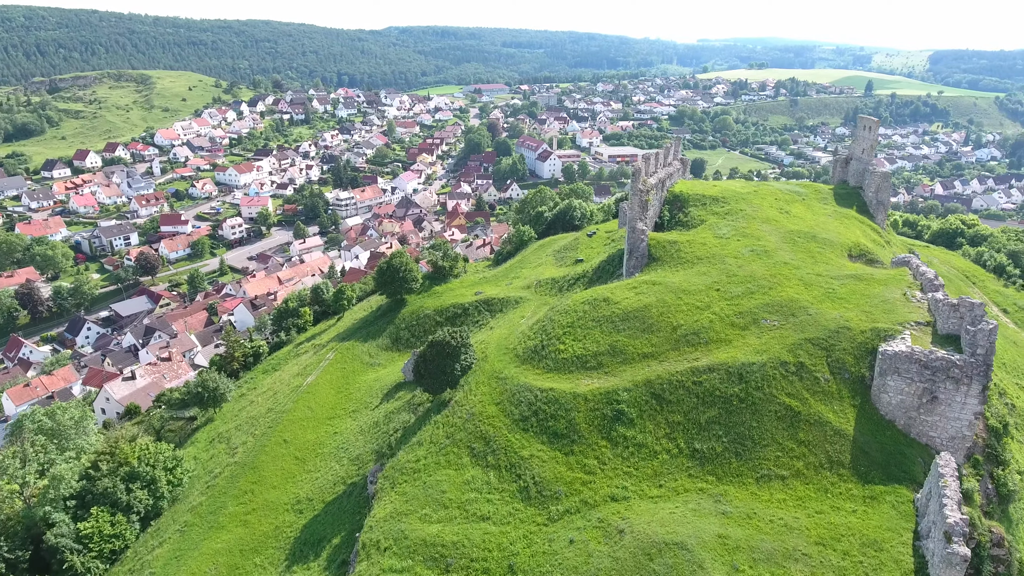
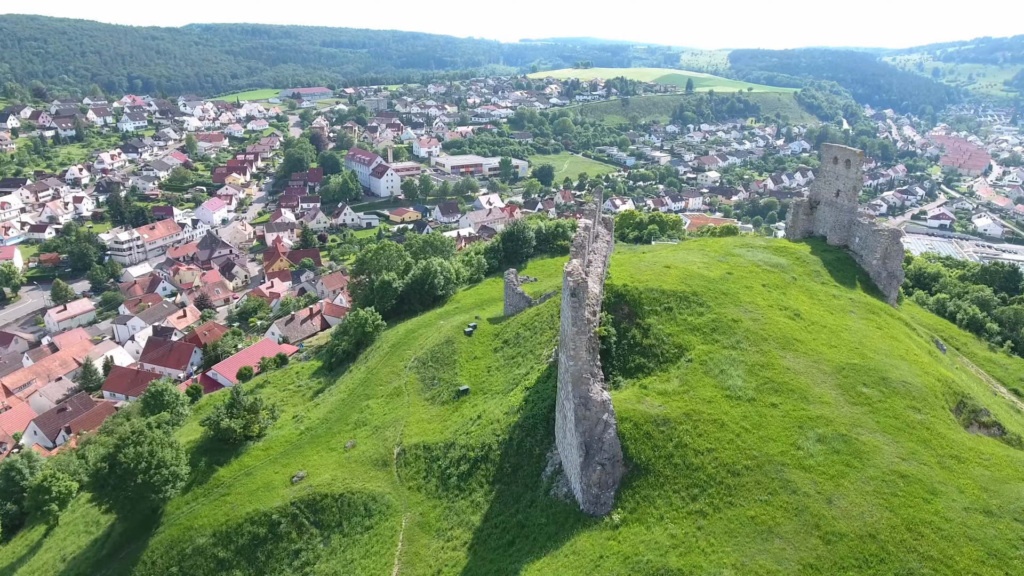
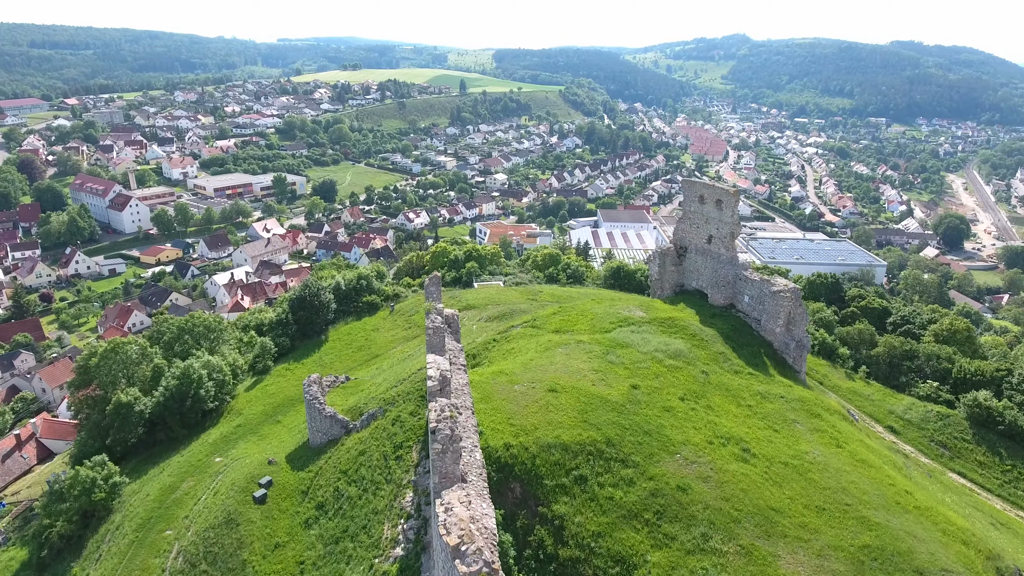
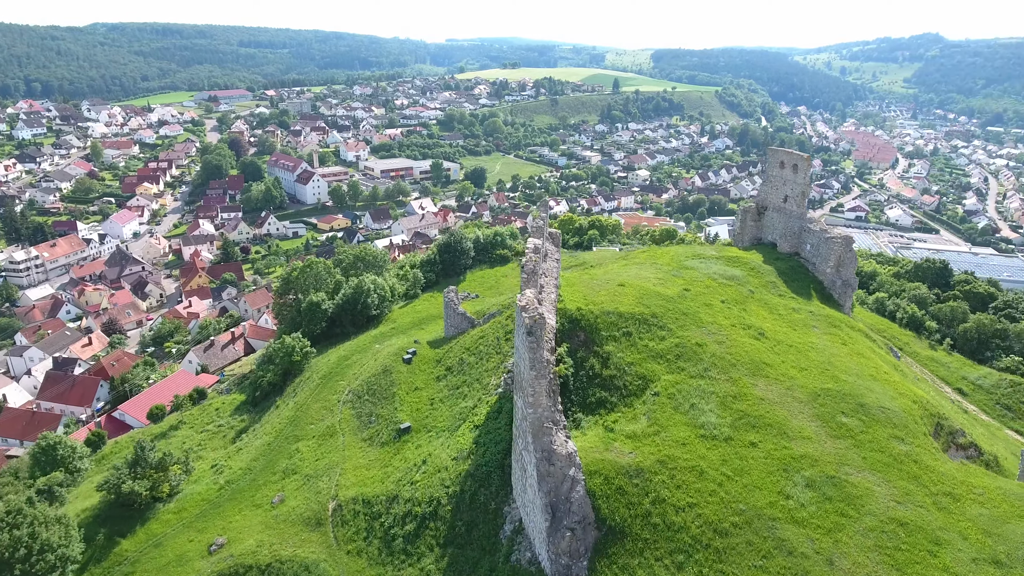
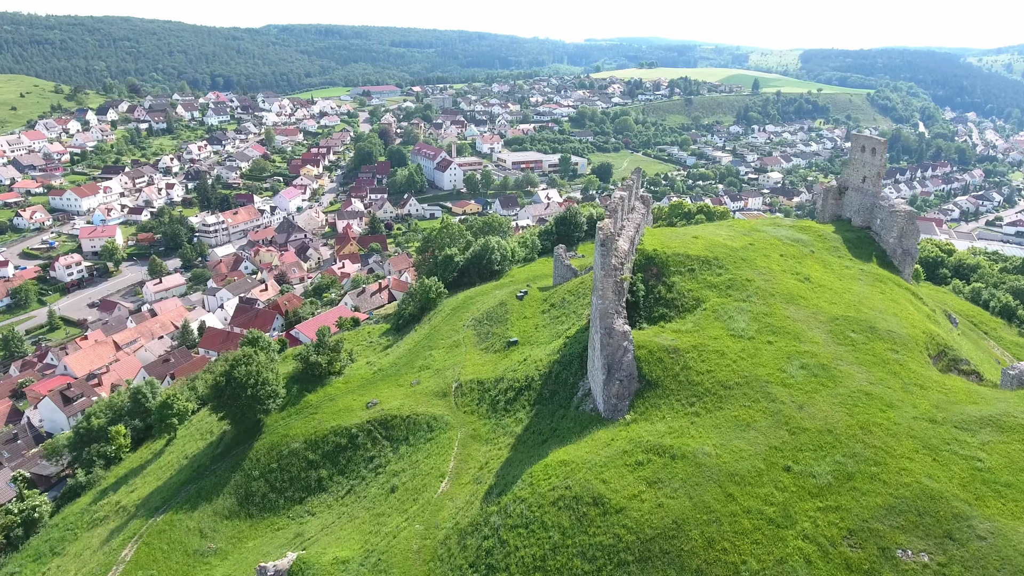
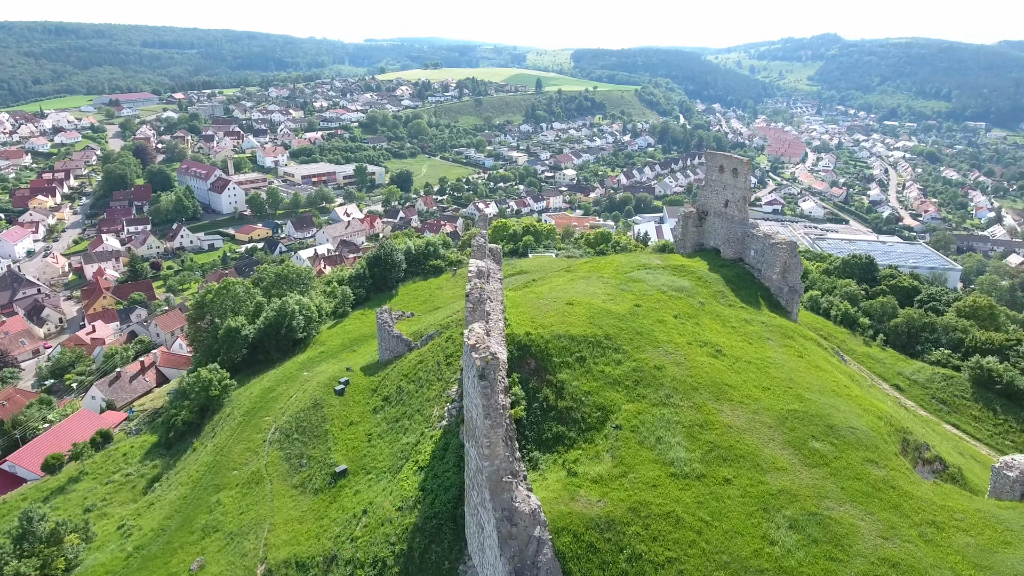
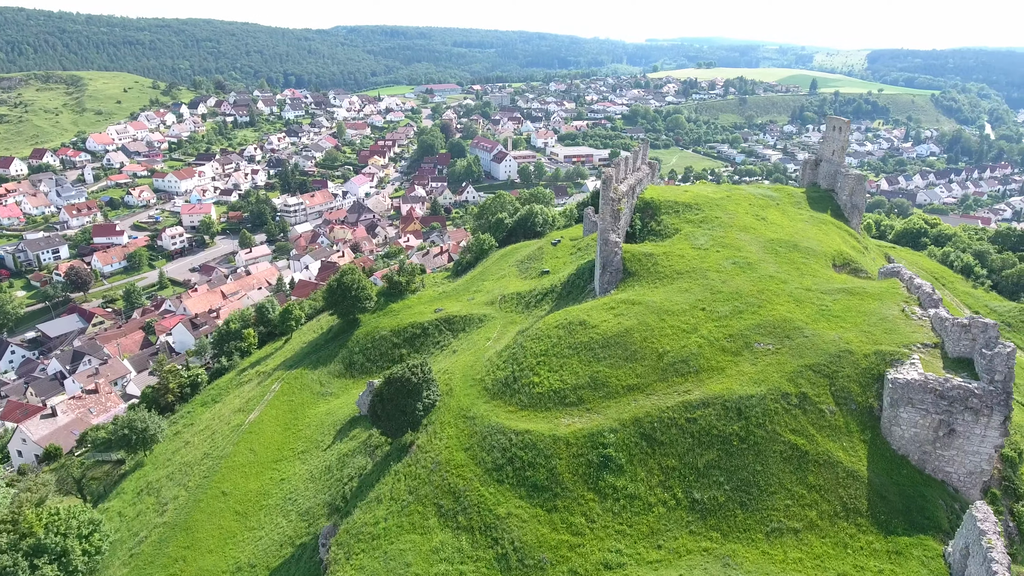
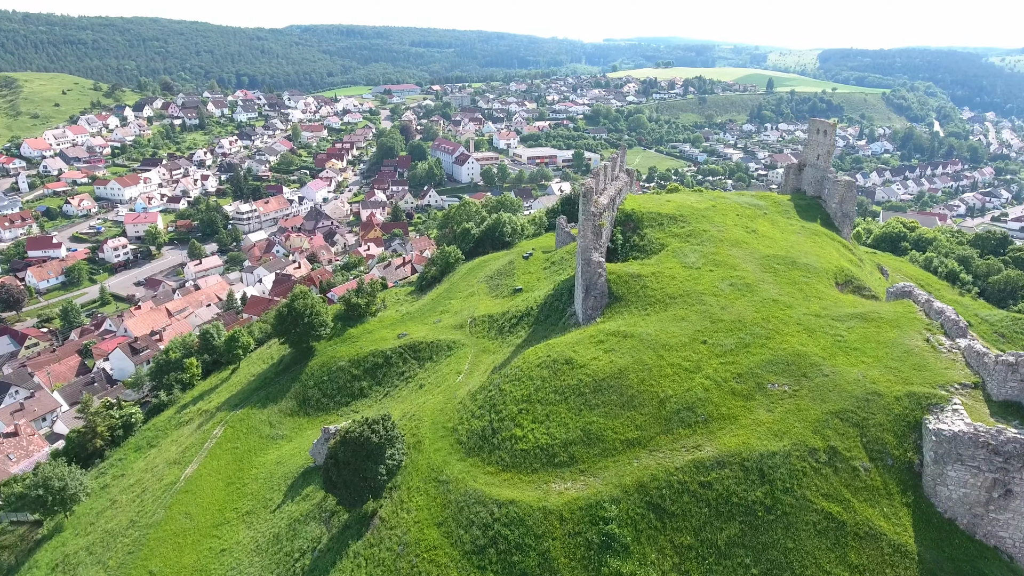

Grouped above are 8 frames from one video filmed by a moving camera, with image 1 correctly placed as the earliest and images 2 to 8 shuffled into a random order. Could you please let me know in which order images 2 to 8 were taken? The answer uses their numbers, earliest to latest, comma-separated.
7, 8, 5, 2, 4, 6, 3
